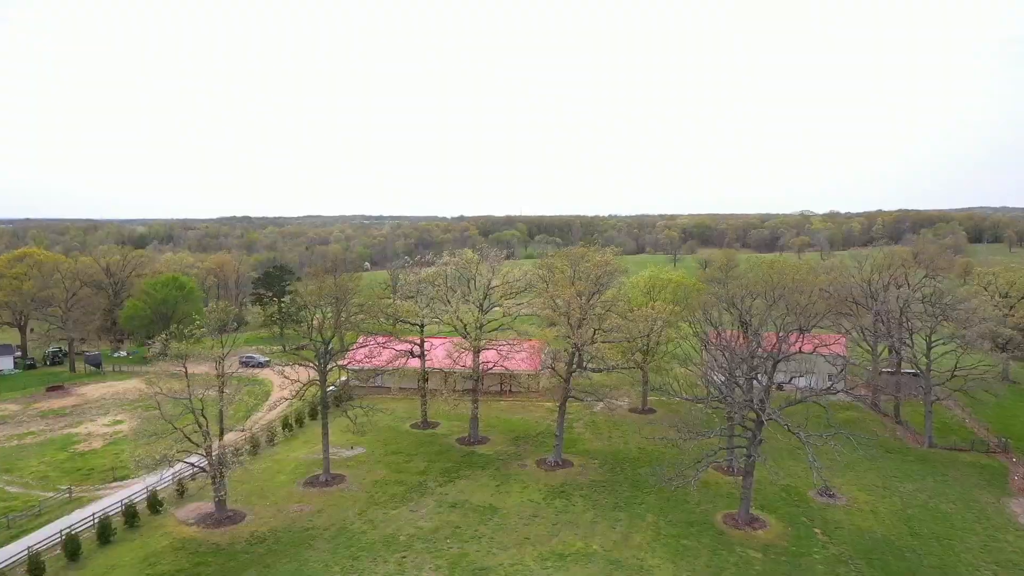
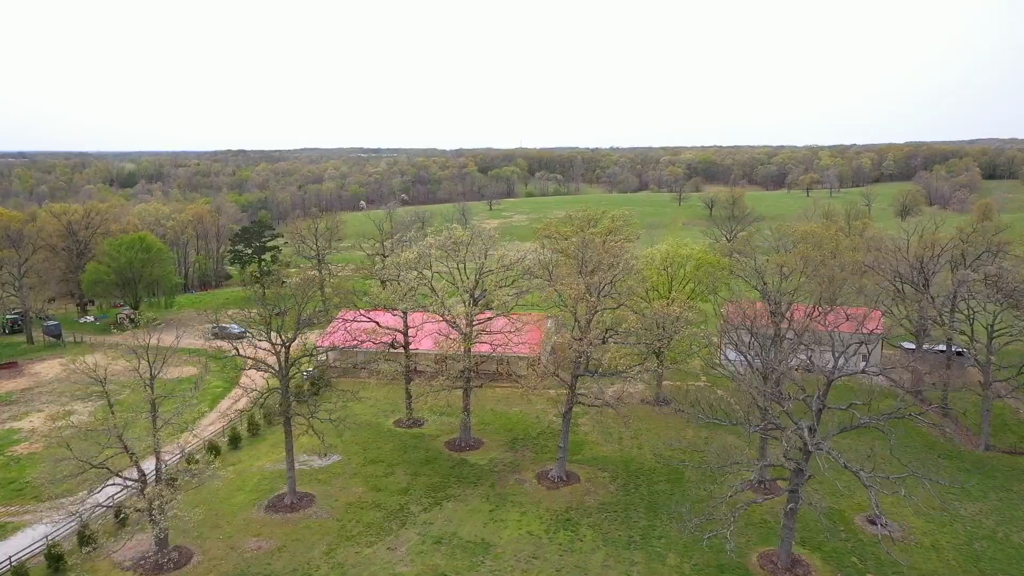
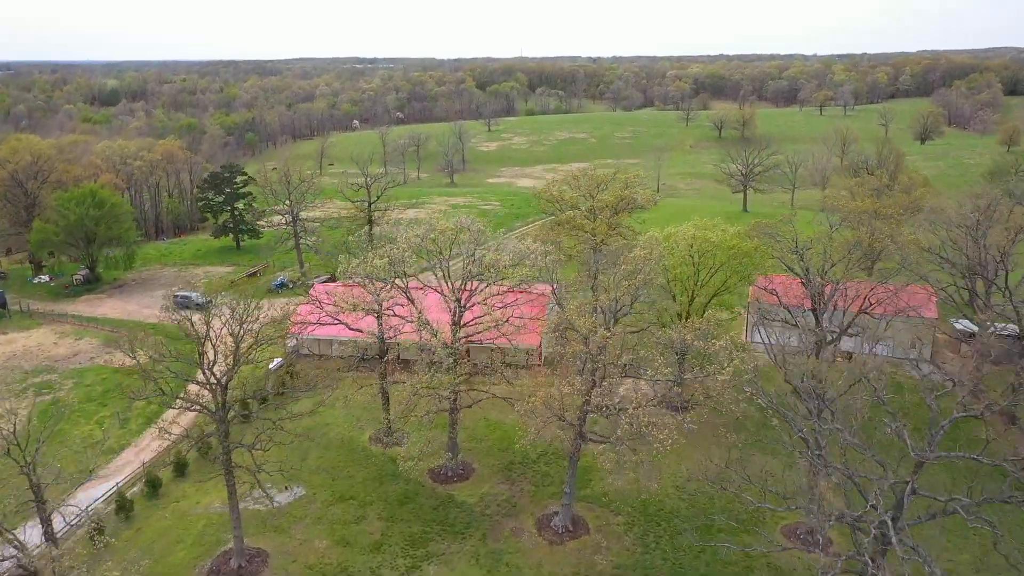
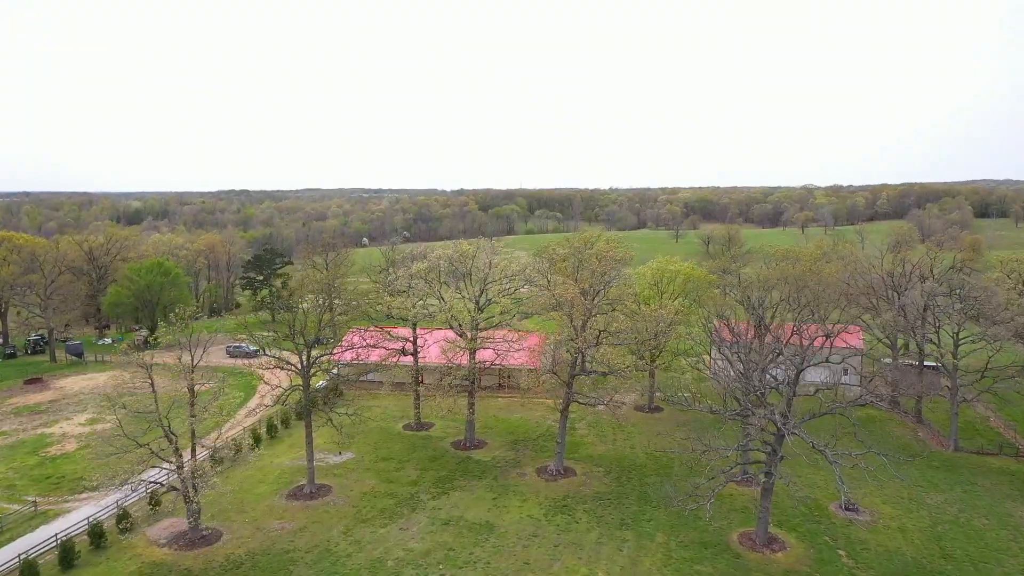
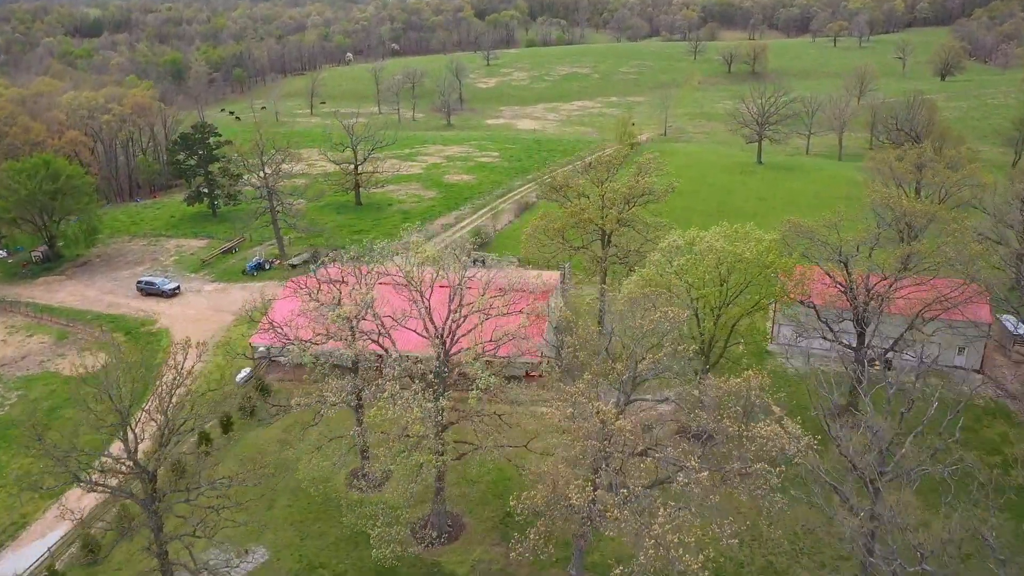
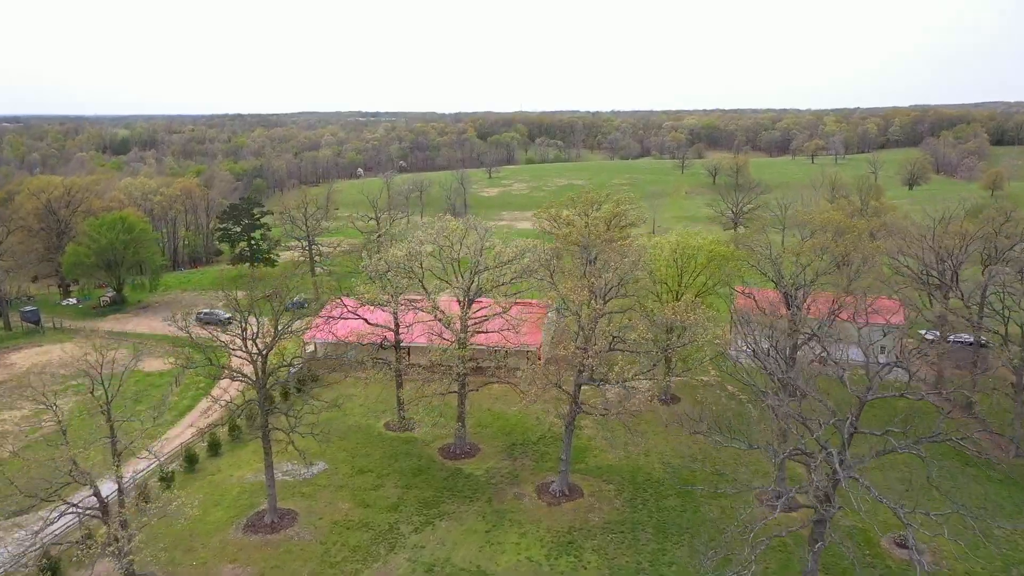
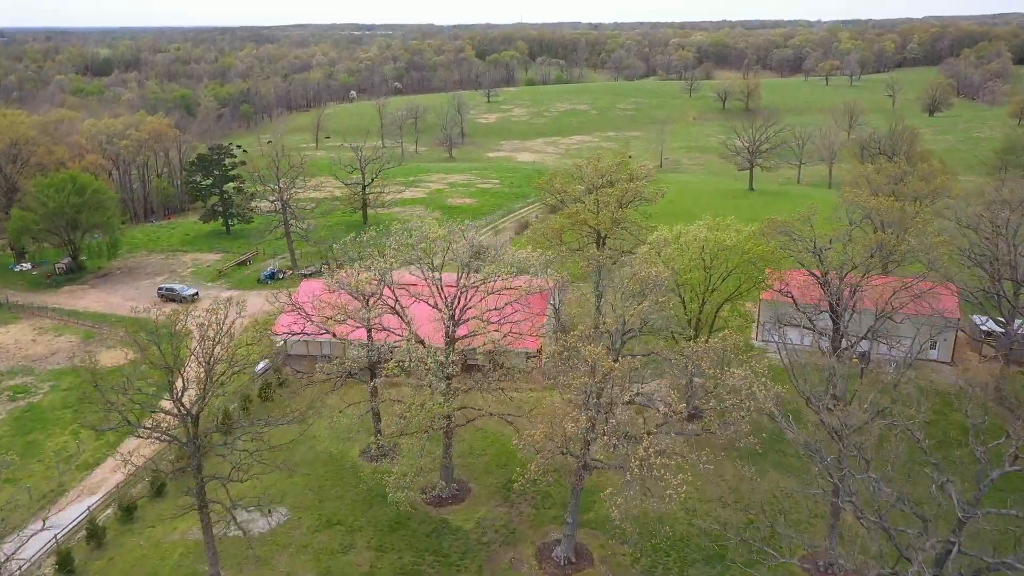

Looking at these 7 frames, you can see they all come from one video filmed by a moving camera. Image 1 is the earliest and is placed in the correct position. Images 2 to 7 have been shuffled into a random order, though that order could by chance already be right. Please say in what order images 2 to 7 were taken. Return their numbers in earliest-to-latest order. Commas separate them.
4, 2, 6, 3, 7, 5
